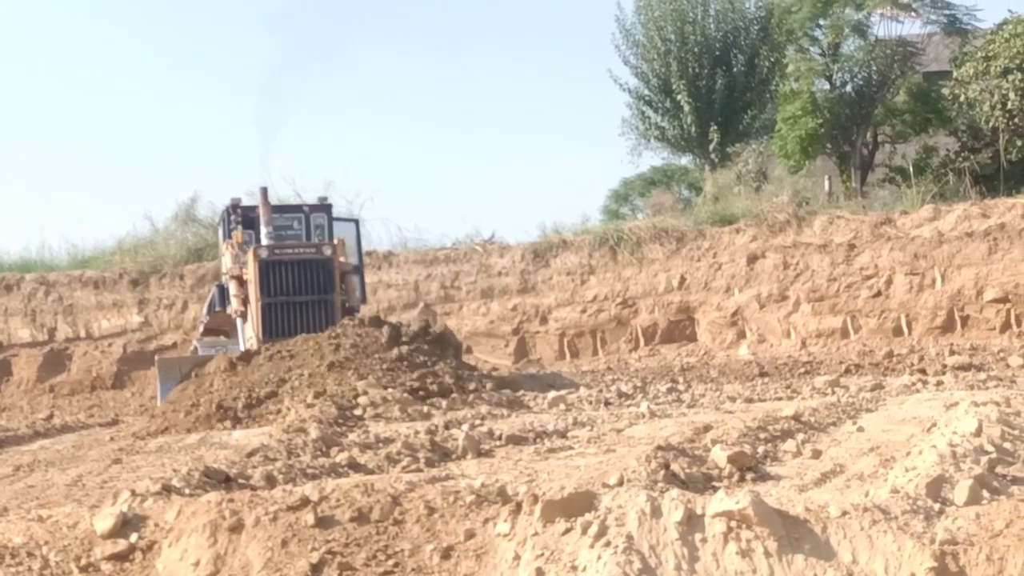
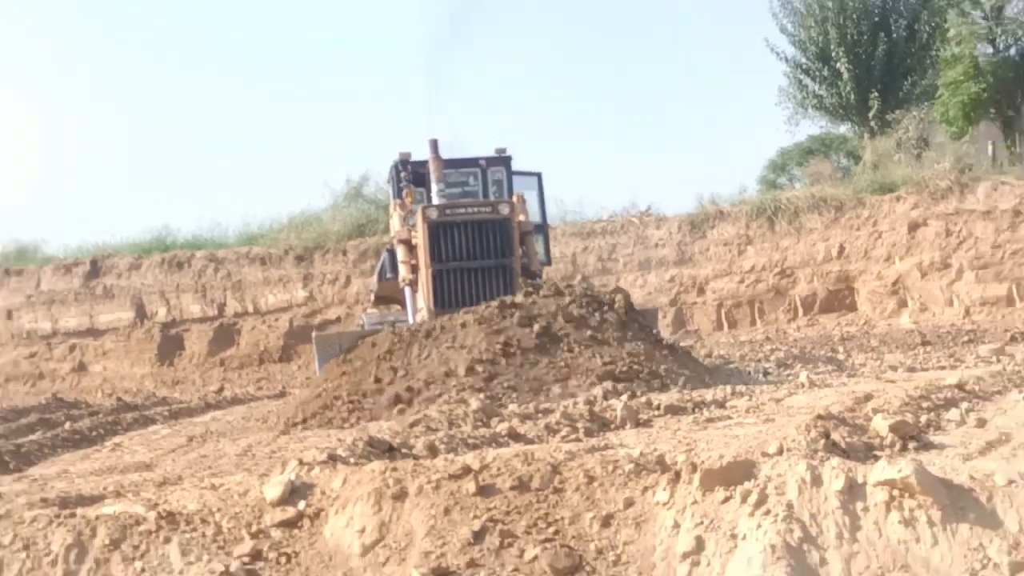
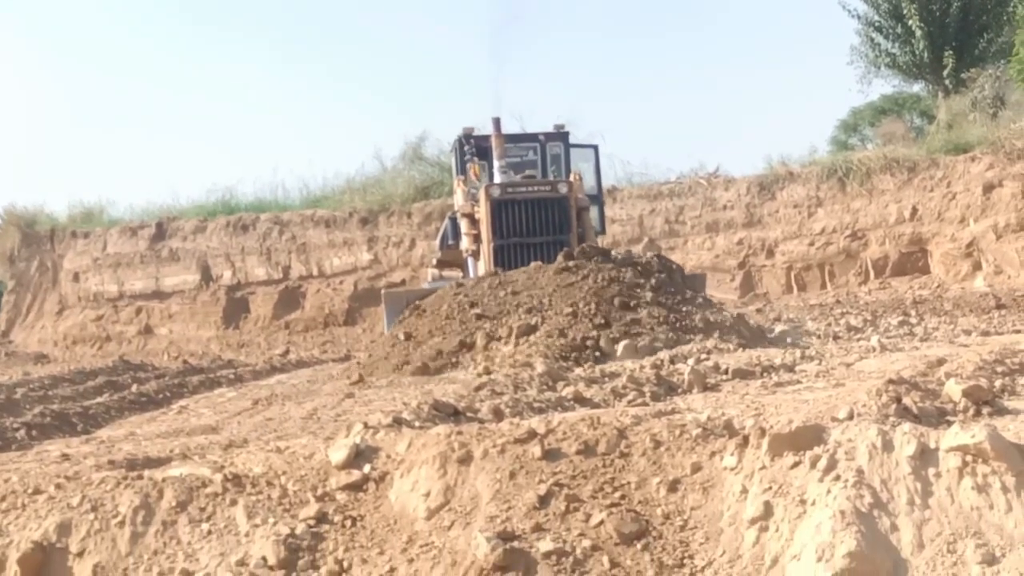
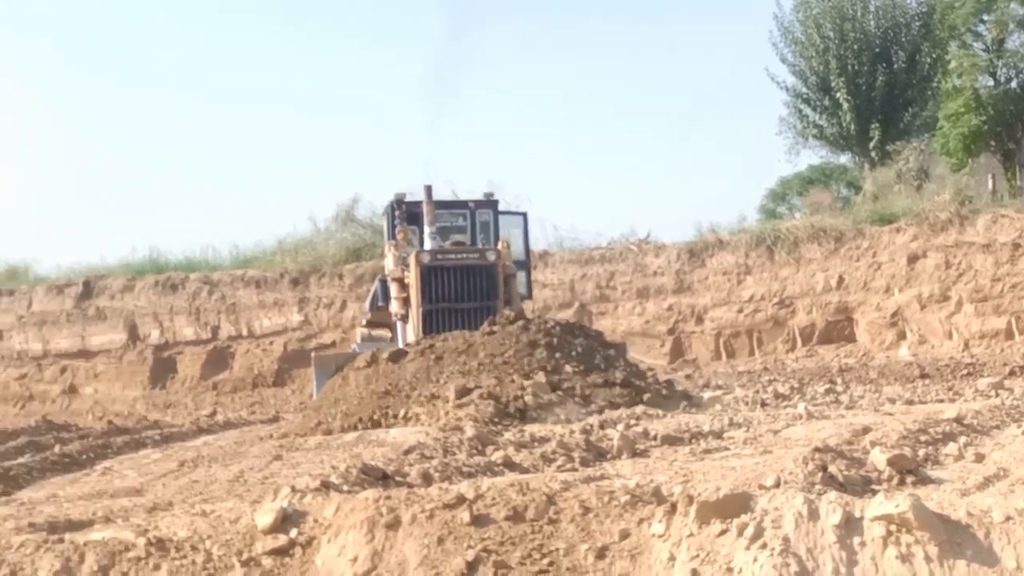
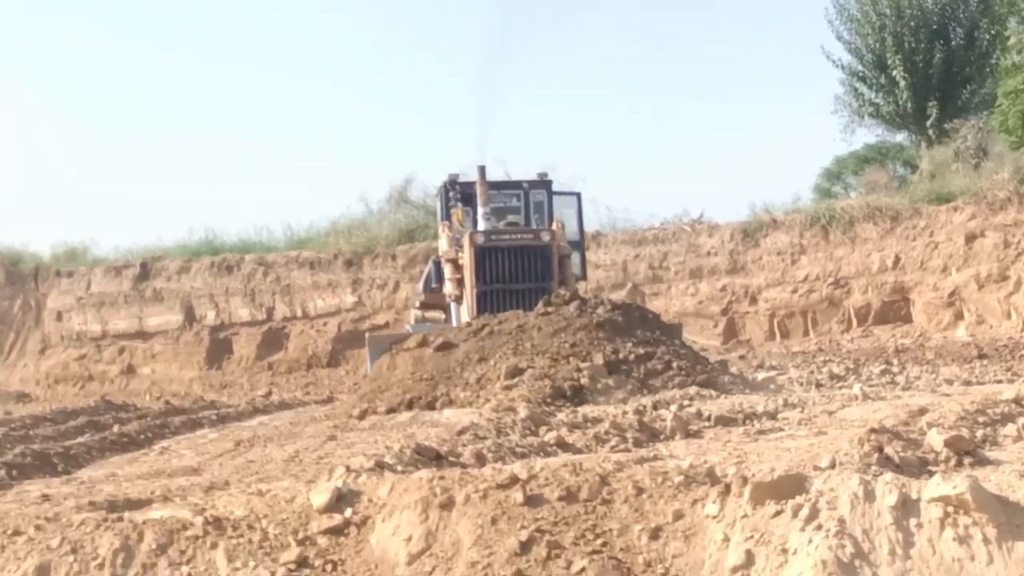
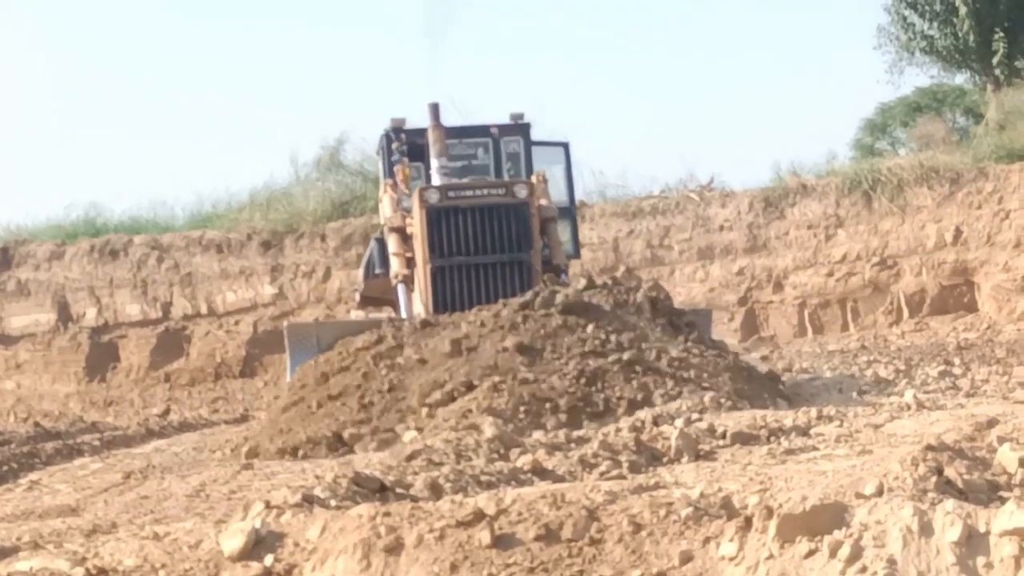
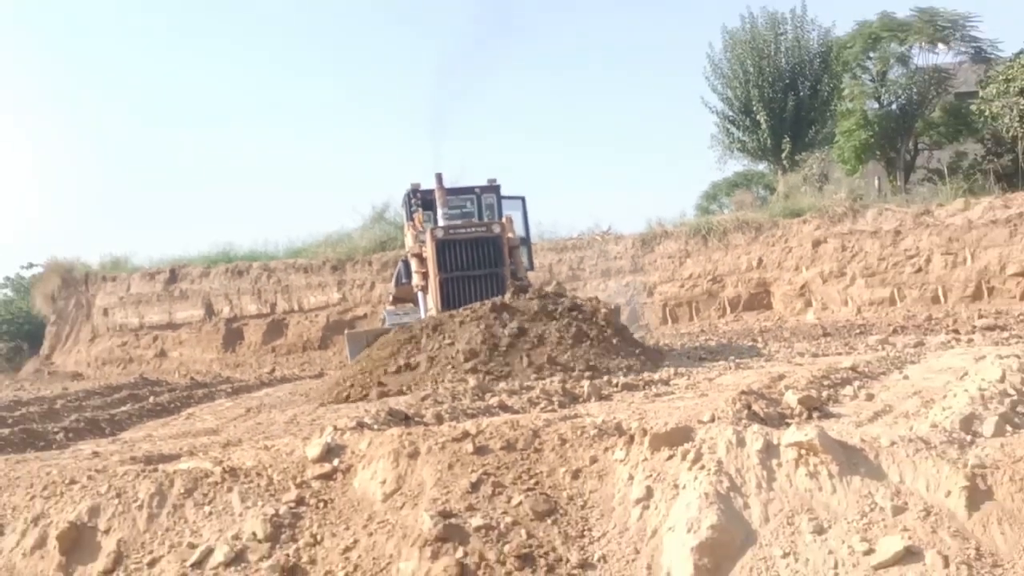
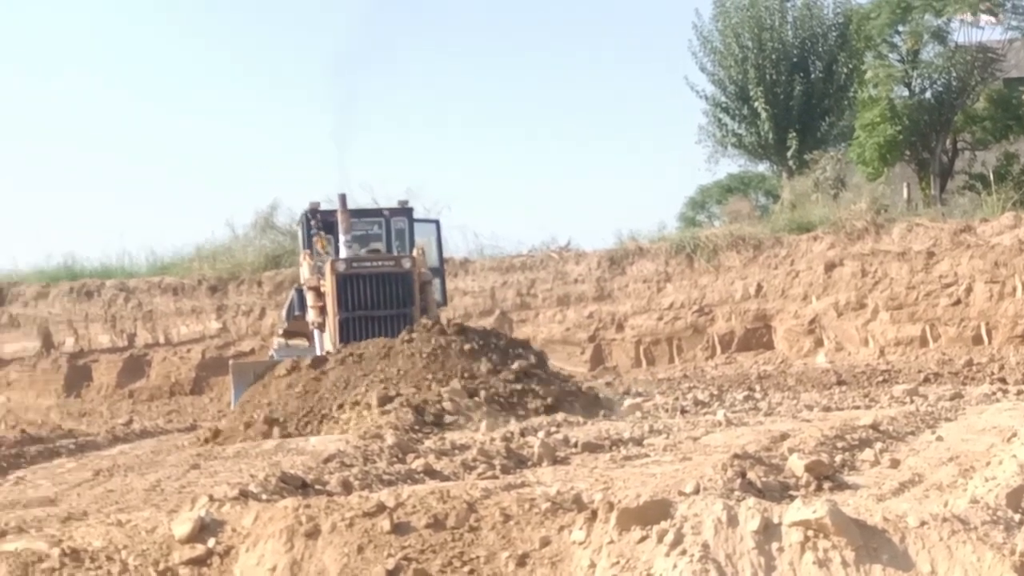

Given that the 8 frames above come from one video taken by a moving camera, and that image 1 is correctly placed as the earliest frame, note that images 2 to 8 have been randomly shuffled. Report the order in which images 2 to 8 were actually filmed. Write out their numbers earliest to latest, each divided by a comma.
8, 4, 5, 3, 6, 2, 7
